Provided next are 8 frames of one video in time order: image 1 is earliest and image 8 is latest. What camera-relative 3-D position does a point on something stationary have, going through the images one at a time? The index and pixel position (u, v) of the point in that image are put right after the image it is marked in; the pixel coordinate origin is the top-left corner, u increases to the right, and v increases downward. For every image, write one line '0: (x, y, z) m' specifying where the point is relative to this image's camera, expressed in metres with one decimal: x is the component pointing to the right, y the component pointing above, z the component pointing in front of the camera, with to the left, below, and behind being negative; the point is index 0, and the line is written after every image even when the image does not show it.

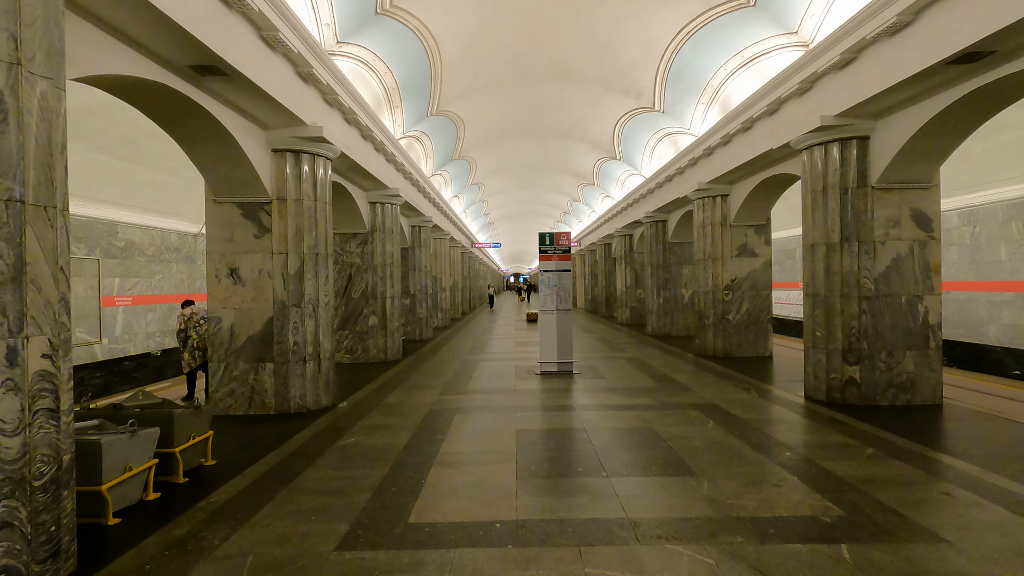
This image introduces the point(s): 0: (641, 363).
0: (+2.3, -1.3, +9.8) m
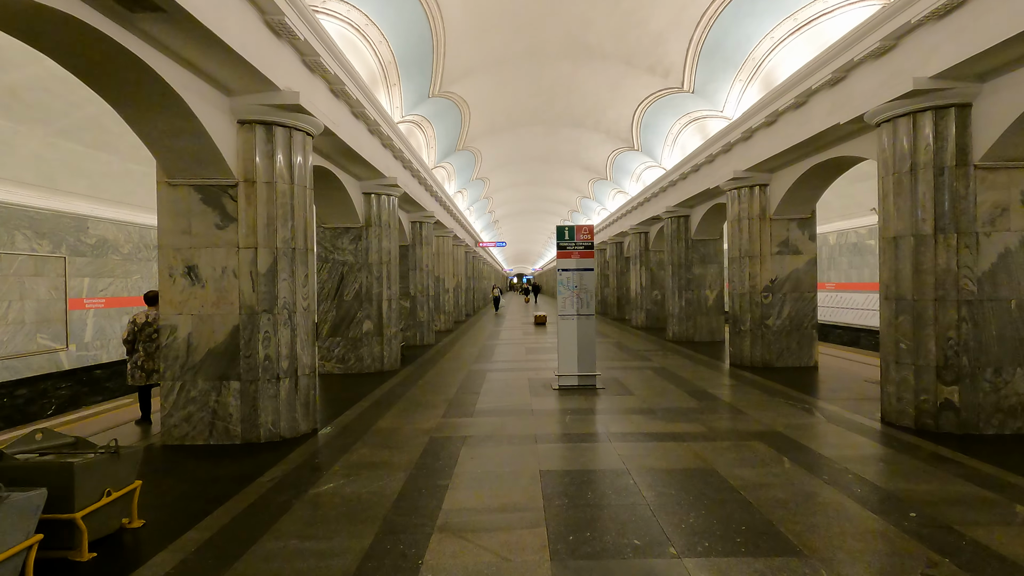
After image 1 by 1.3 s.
0: (+2.5, -1.4, +8.7) m
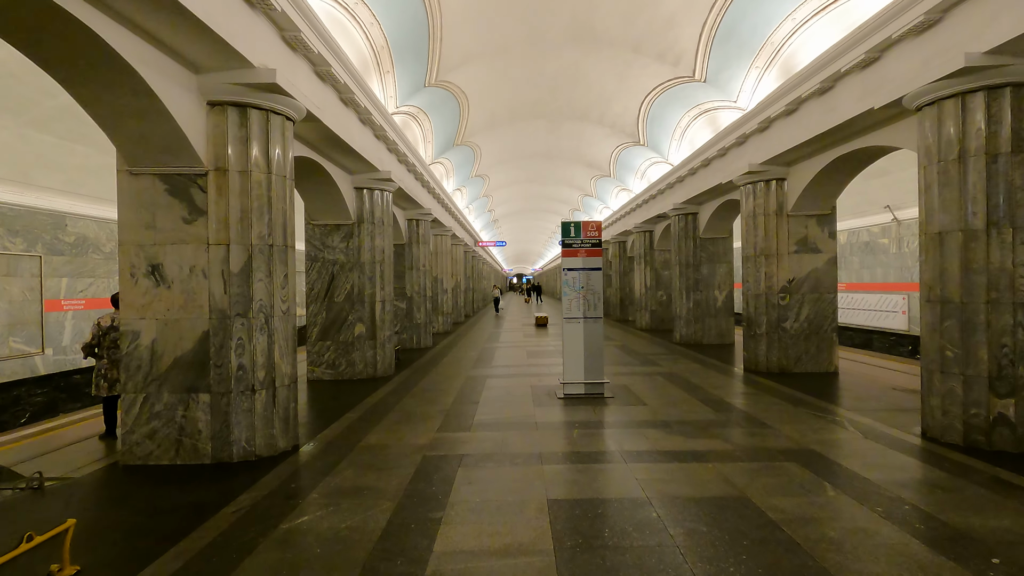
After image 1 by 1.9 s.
0: (+2.5, -1.4, +8.1) m
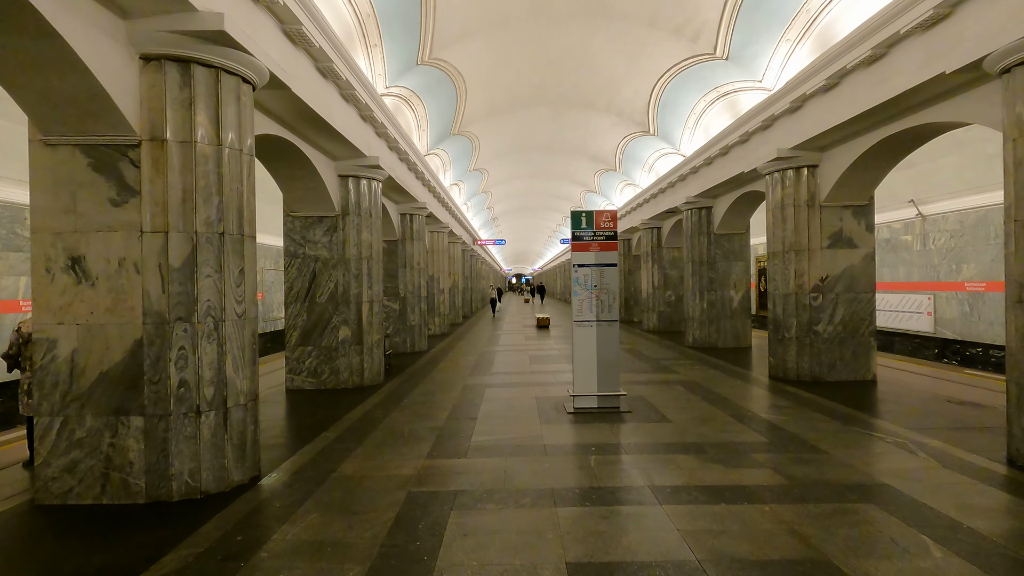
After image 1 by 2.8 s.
0: (+2.6, -1.4, +7.3) m
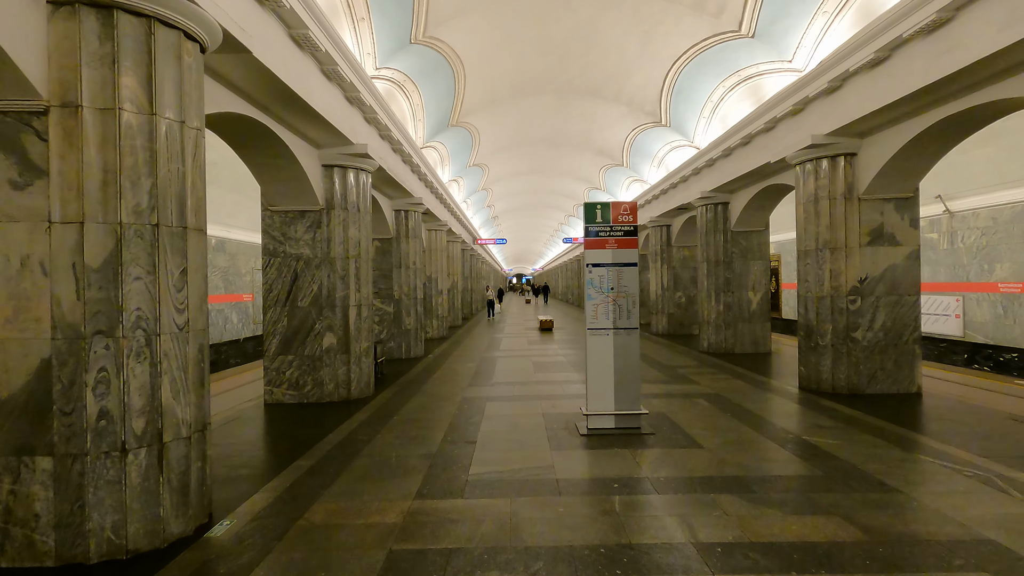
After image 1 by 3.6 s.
0: (+2.6, -1.4, +6.5) m
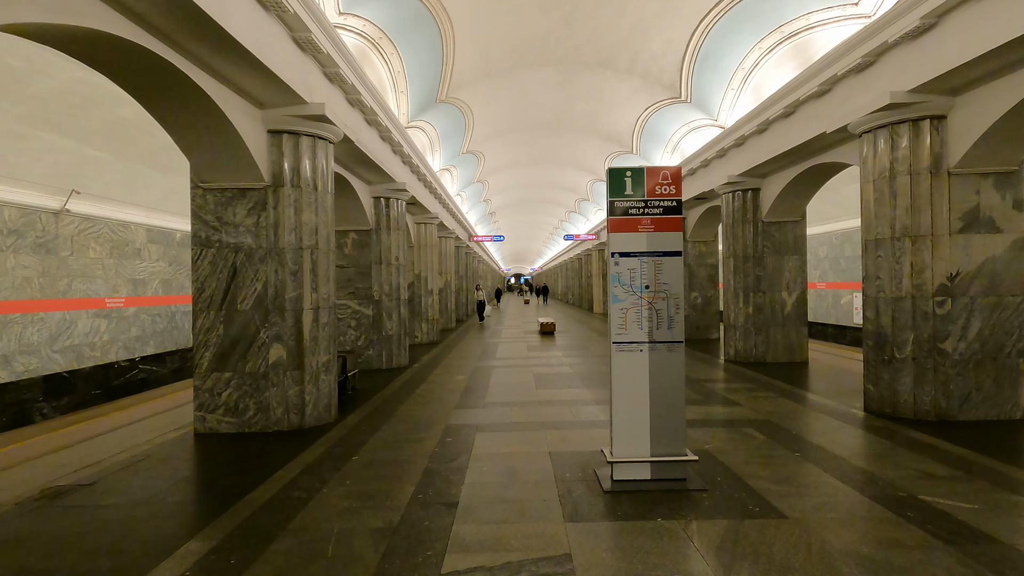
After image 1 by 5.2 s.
0: (+2.6, -1.4, +5.0) m
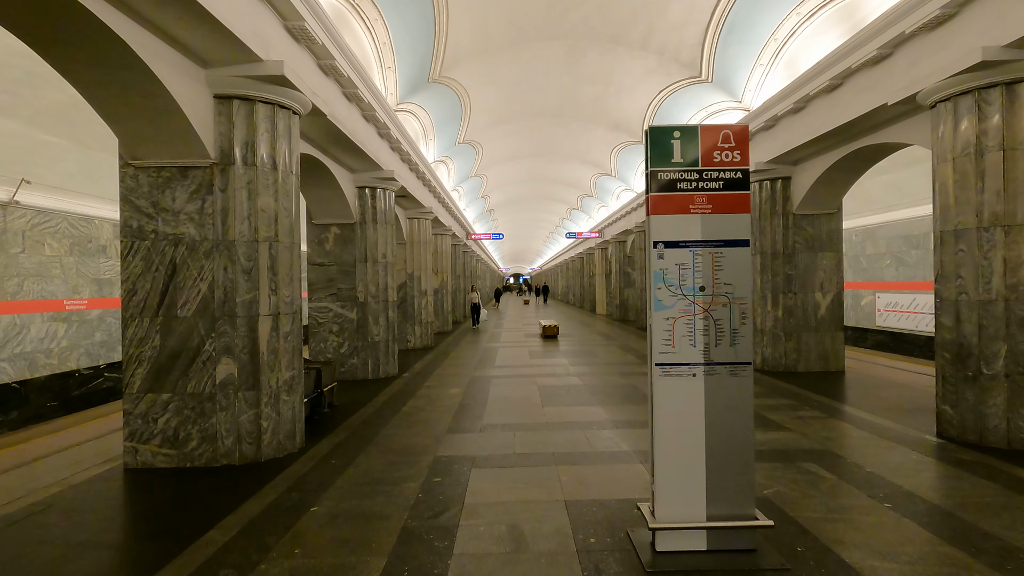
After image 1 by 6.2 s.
0: (+2.6, -1.4, +4.0) m
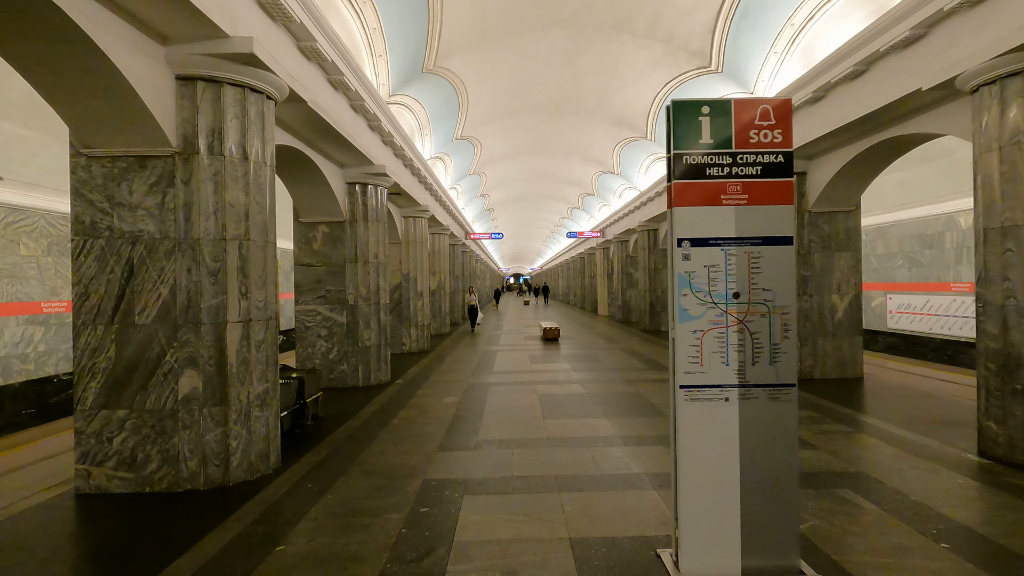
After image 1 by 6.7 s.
0: (+2.6, -1.4, +3.6) m
